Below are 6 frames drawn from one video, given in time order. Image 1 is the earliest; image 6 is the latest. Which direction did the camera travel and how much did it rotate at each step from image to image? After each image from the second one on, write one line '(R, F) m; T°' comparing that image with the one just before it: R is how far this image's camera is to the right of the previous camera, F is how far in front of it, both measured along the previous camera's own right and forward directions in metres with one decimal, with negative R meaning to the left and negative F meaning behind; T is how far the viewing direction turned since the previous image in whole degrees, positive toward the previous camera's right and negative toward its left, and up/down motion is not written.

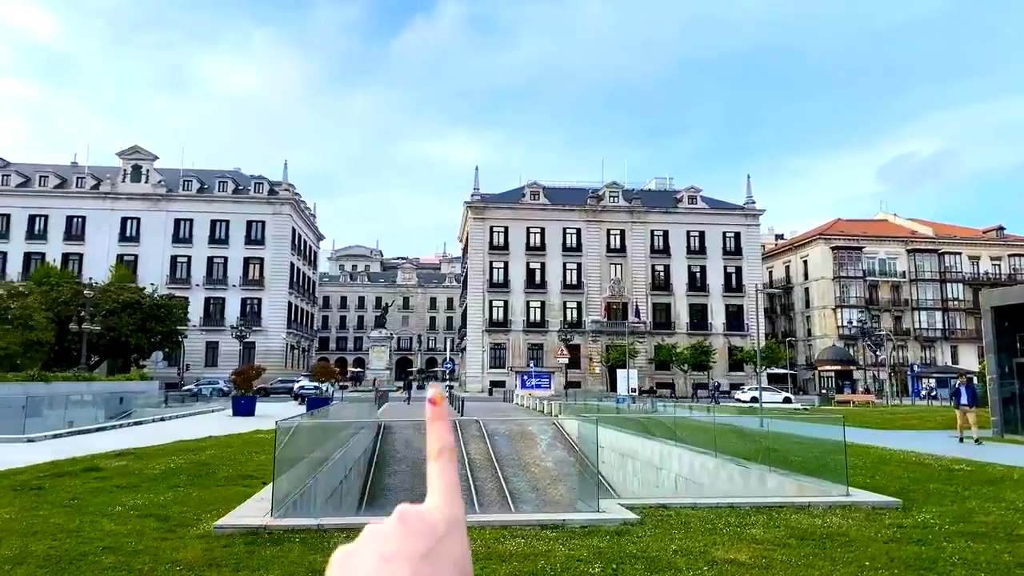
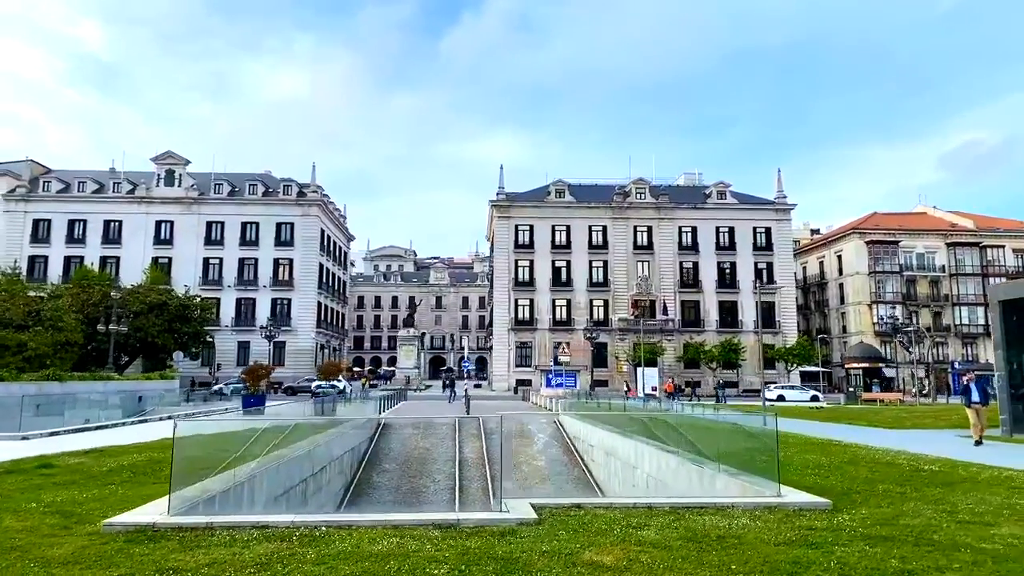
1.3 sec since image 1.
(+1.4, +0.2) m; -3°
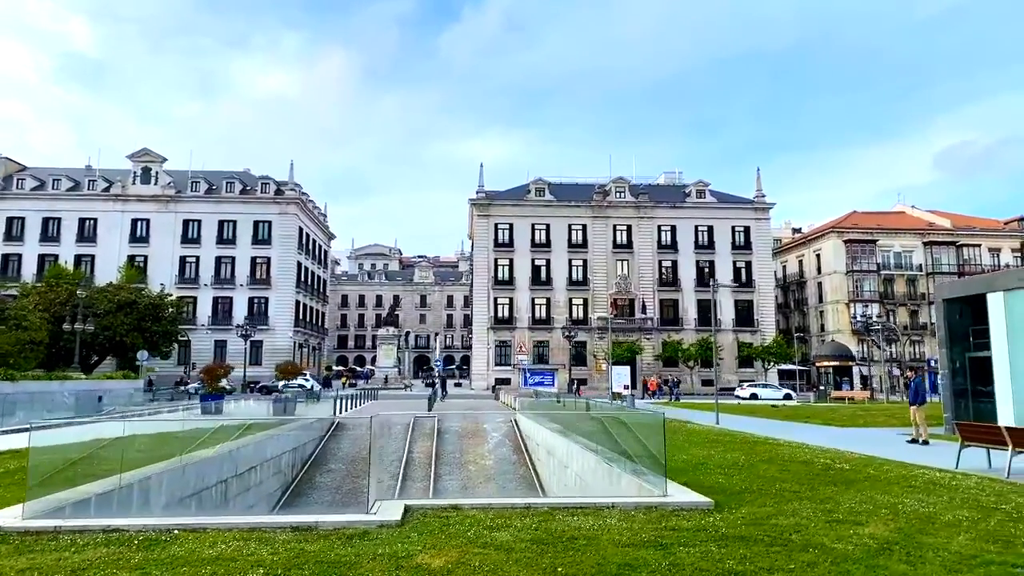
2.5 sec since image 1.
(+1.2, +0.1) m; +1°
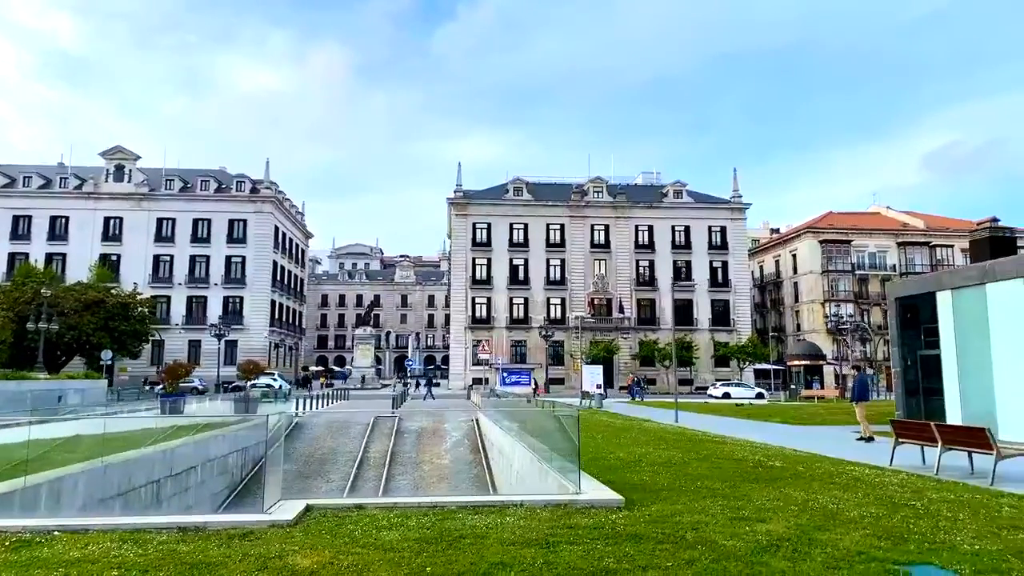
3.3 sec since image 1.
(+0.8, +0.1) m; +1°
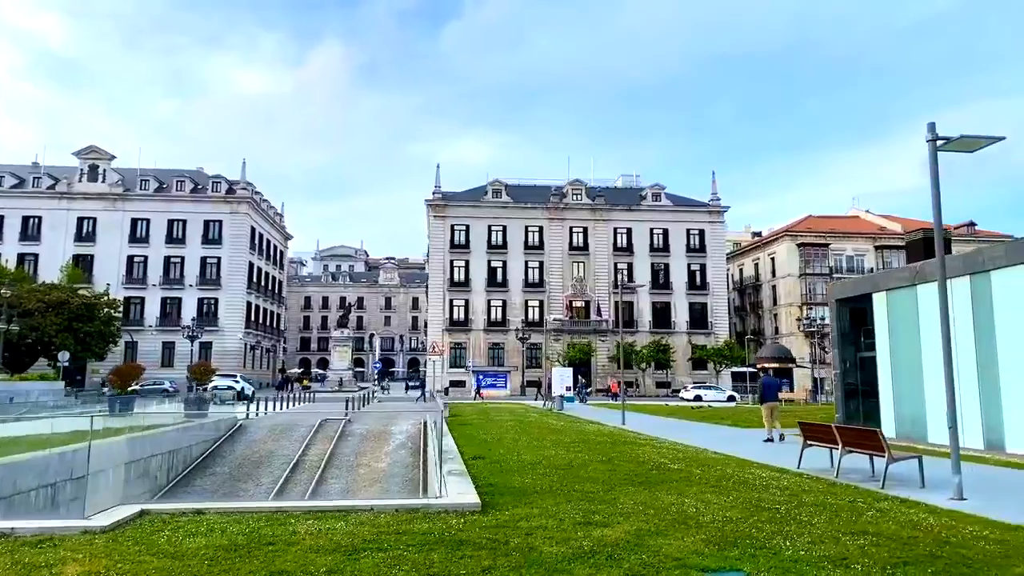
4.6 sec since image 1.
(+1.4, +0.2) m; +1°
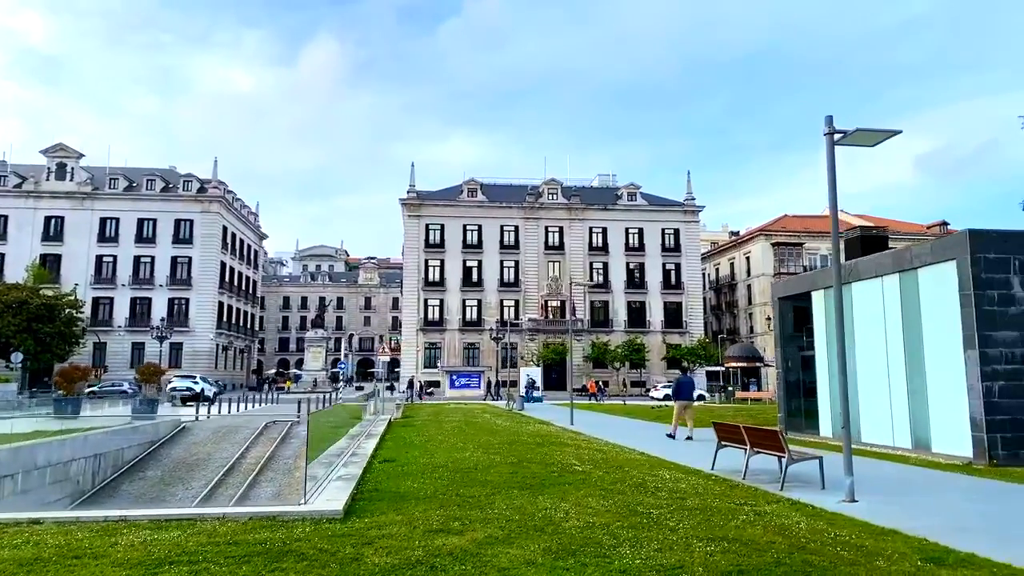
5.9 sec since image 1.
(+1.2, +0.3) m; +1°
